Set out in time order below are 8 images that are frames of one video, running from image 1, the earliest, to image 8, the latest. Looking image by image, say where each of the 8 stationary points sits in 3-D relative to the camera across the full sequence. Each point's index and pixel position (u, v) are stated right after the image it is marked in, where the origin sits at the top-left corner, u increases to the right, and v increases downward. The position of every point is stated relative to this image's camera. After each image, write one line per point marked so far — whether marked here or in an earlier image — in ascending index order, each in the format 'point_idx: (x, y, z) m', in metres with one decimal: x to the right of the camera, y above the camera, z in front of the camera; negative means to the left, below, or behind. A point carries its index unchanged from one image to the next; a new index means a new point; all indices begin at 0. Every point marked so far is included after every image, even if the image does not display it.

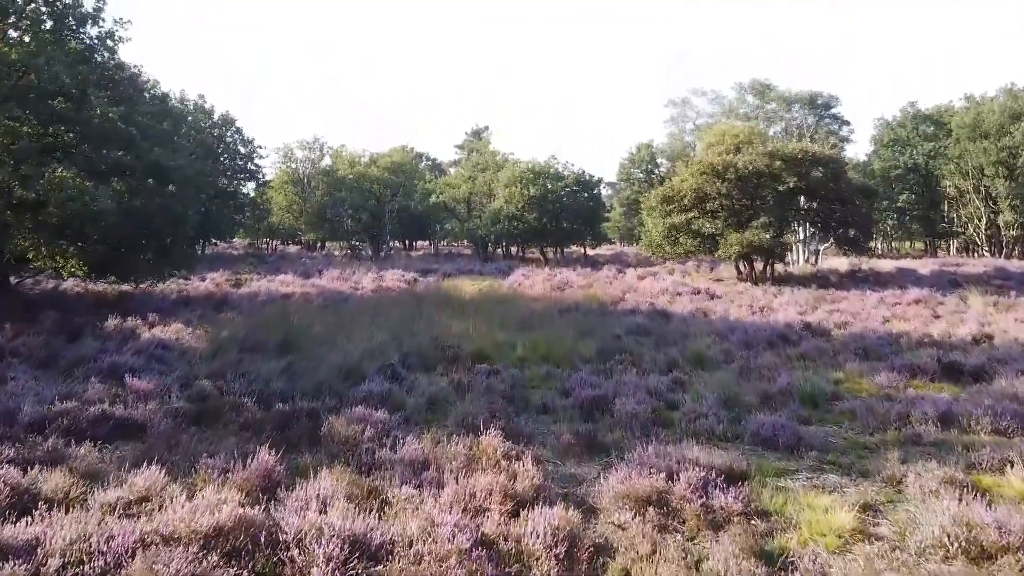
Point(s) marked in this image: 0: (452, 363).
0: (-0.6, -0.7, +7.5) m
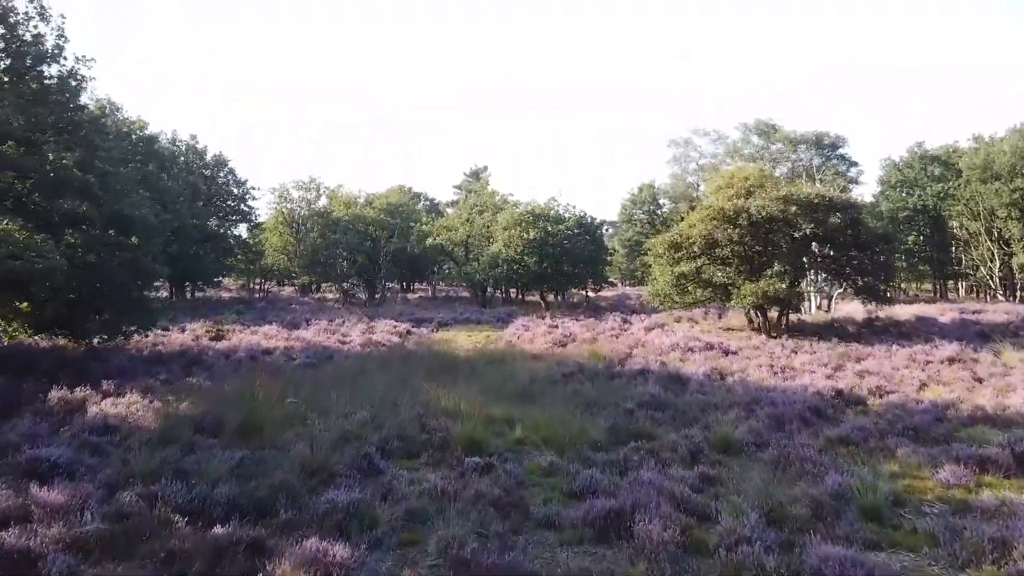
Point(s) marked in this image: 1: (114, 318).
0: (-0.6, -1.3, +6.5) m
1: (-4.8, -0.4, +9.8) m
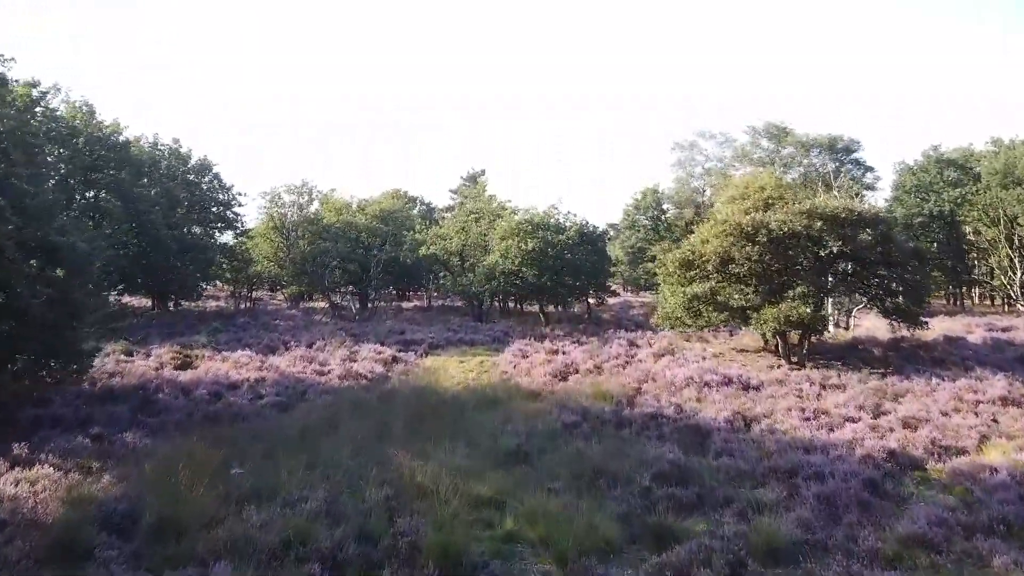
0: (-0.7, -1.7, +5.0) m
1: (-4.9, -0.8, +8.3) m
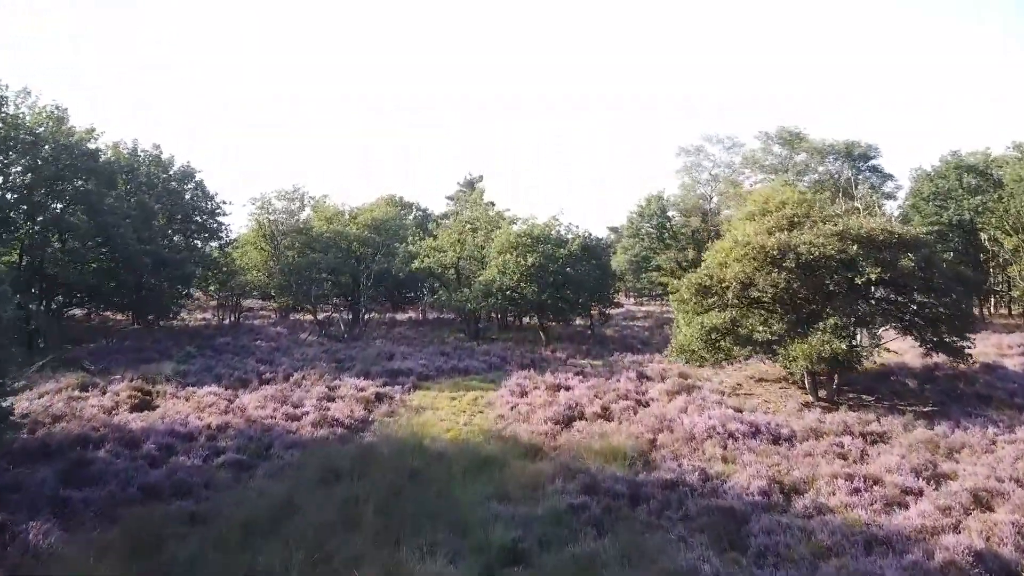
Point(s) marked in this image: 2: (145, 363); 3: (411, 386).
0: (-0.7, -2.2, +3.5) m
1: (-4.9, -1.3, +6.8) m
2: (-7.8, -1.6, +17.2) m
3: (-1.8, -1.7, +14.6) m
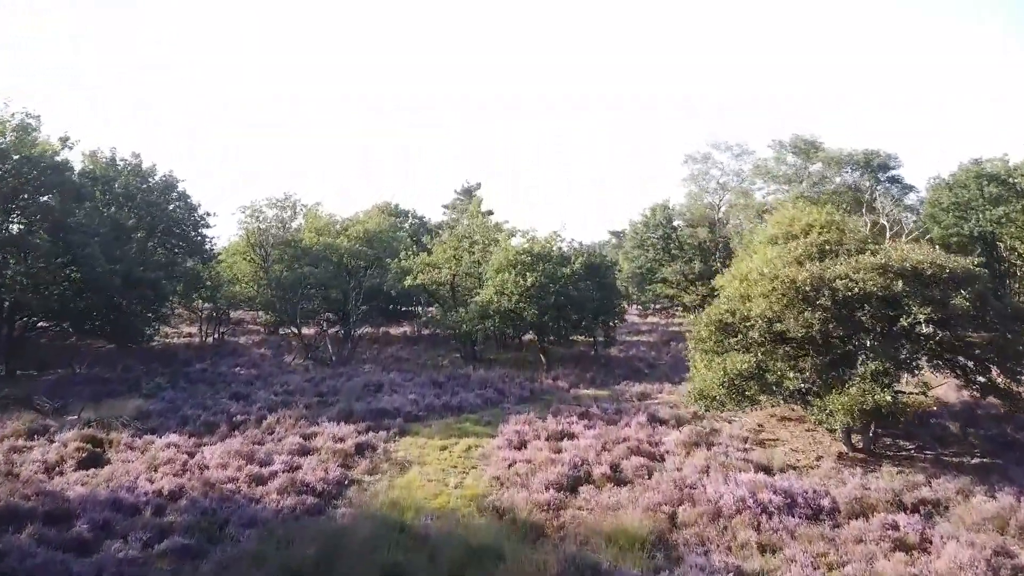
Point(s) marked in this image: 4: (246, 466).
0: (-0.8, -2.7, +2.0) m
1: (-4.9, -1.8, +5.3) m
2: (-7.8, -2.1, +15.7) m
3: (-1.9, -2.3, +13.1) m
4: (-3.5, -2.3, +10.8) m
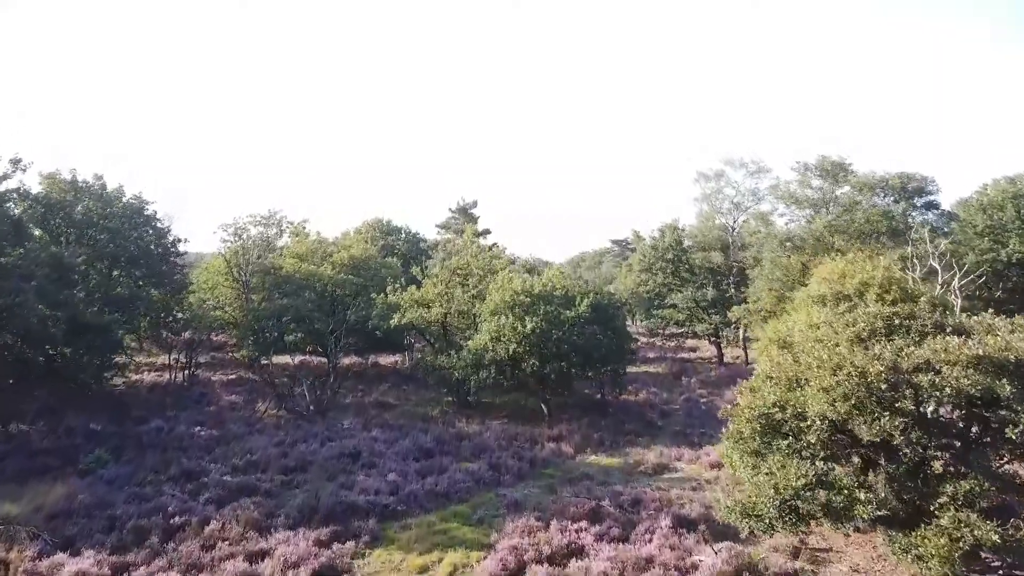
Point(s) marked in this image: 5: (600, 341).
0: (-0.8, -3.8, -0.4) m
1: (-5.0, -2.8, +2.9) m
2: (-7.9, -3.2, +13.4) m
3: (-1.9, -3.3, +10.8) m
4: (-3.6, -3.4, +8.4) m
5: (+2.1, -1.2, +19.6) m
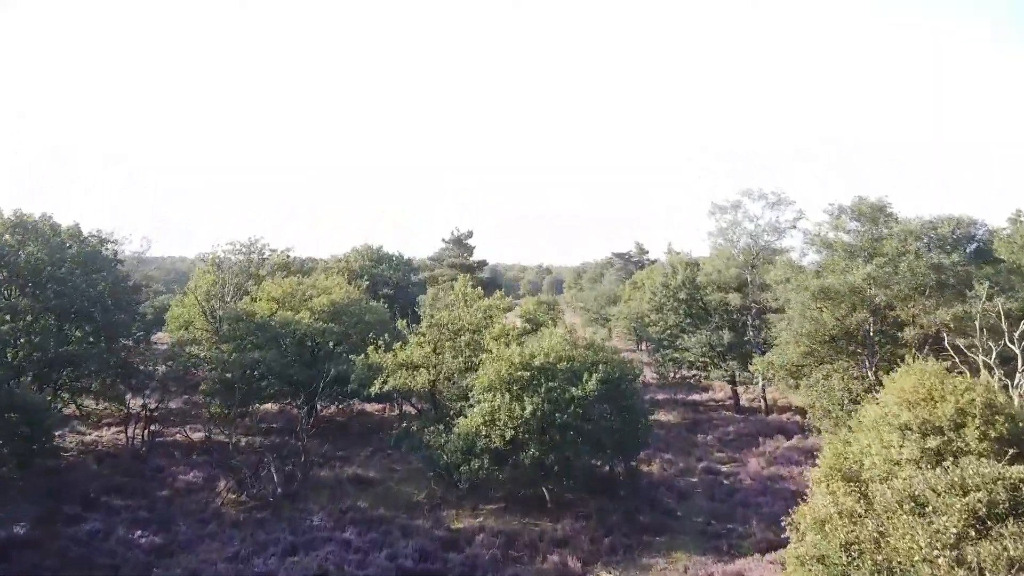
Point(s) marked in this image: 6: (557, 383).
0: (-0.9, -5.2, -3.1) m
1: (-5.1, -4.3, +0.3) m
2: (-8.0, -4.6, +10.7) m
3: (-2.0, -4.8, +8.1) m
4: (-3.6, -4.8, +5.8) m
5: (+2.0, -2.7, +17.0) m
6: (+0.9, -1.9, +16.5) m
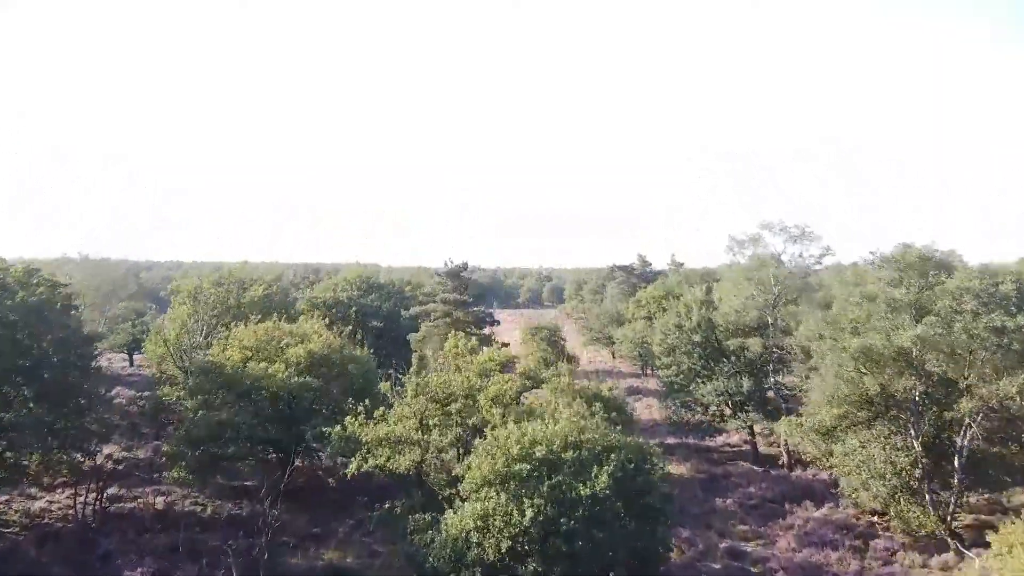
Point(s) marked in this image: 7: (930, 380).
0: (-0.9, -6.5, -5.6) m
1: (-5.1, -5.6, -2.2) m
2: (-8.0, -6.0, +8.2) m
3: (-2.0, -6.1, +5.6) m
4: (-3.7, -6.2, +3.3) m
5: (+2.0, -4.0, +14.5) m
6: (+0.8, -3.2, +14.0) m
7: (+9.3, -2.0, +18.0) m
